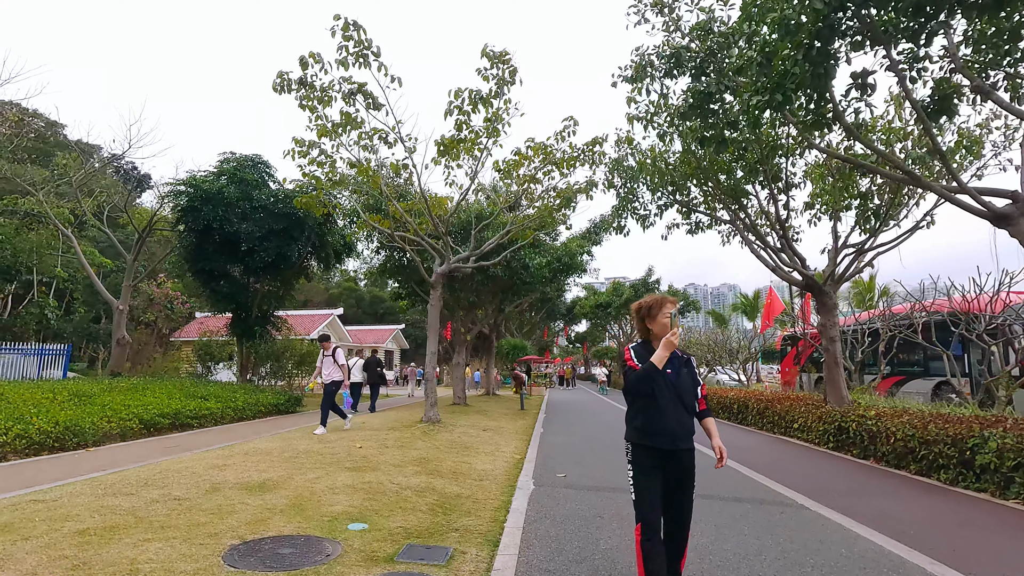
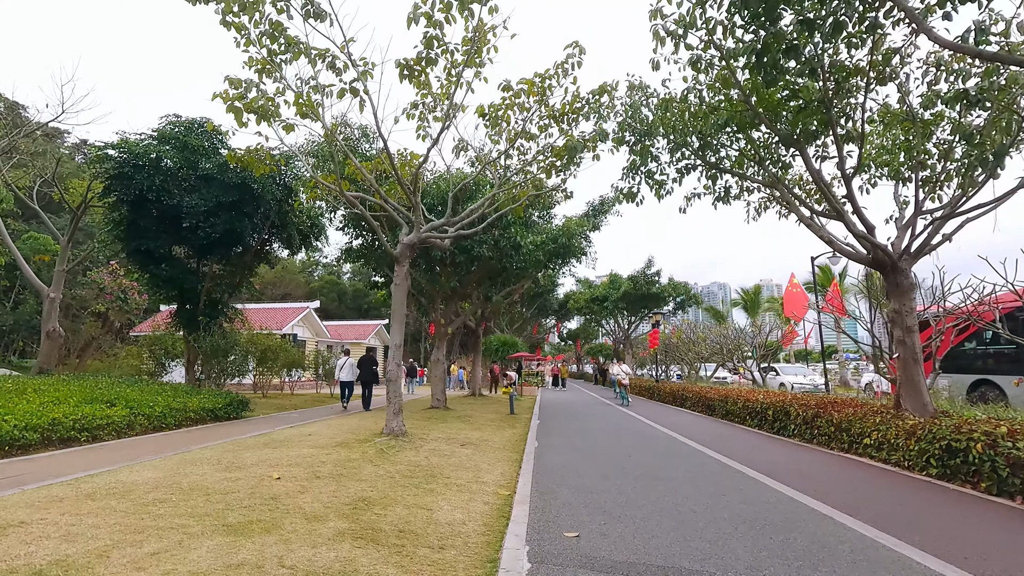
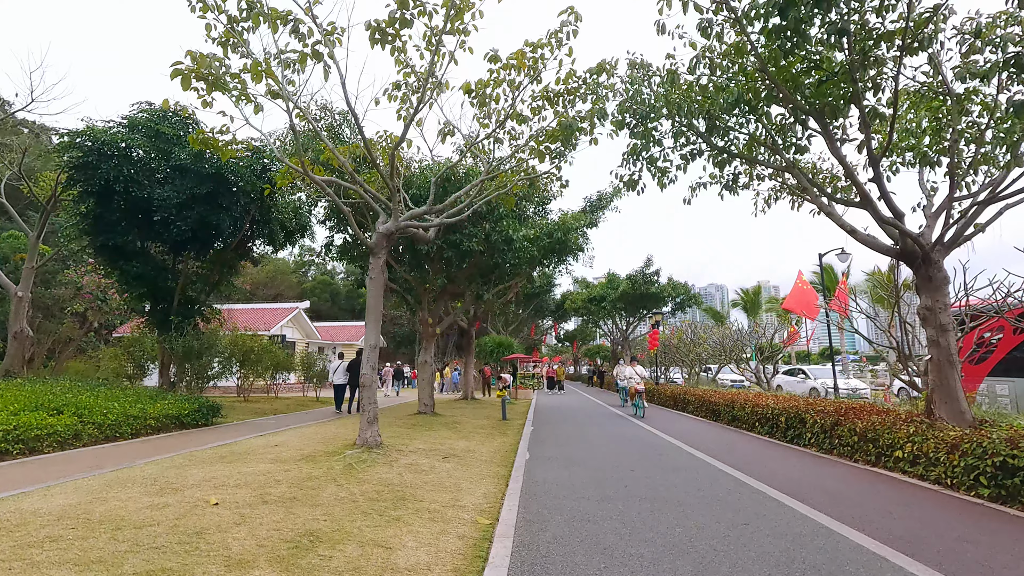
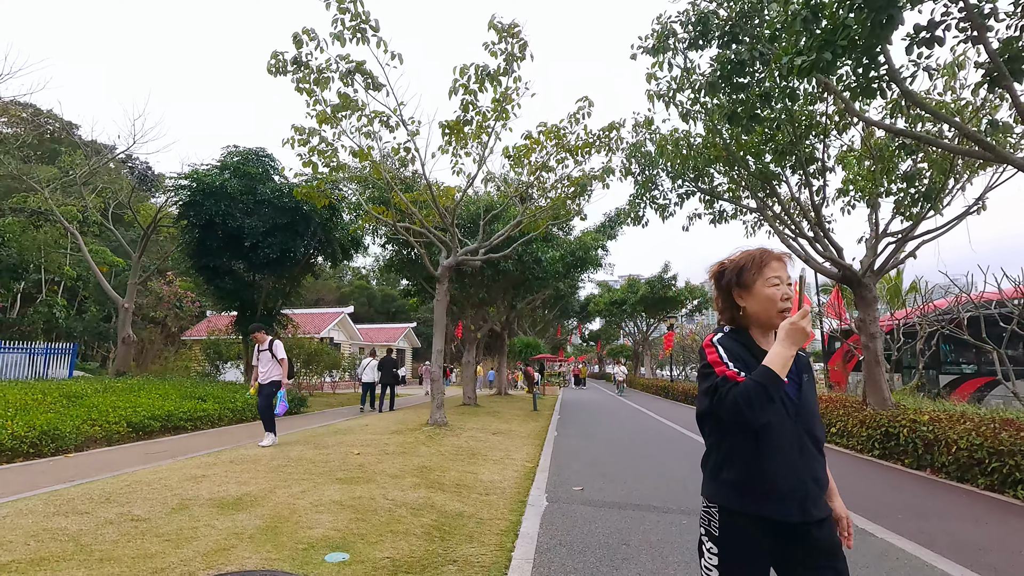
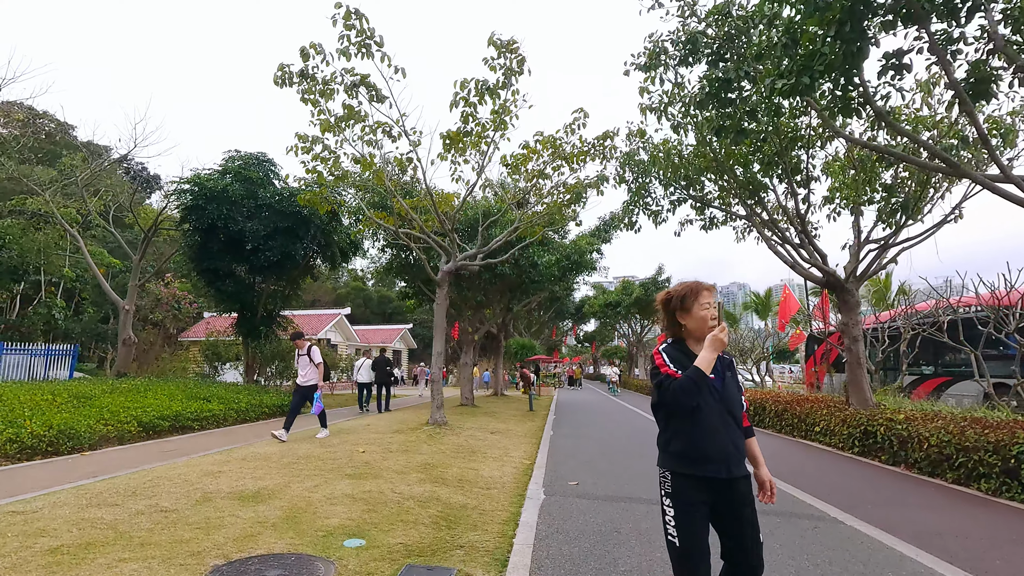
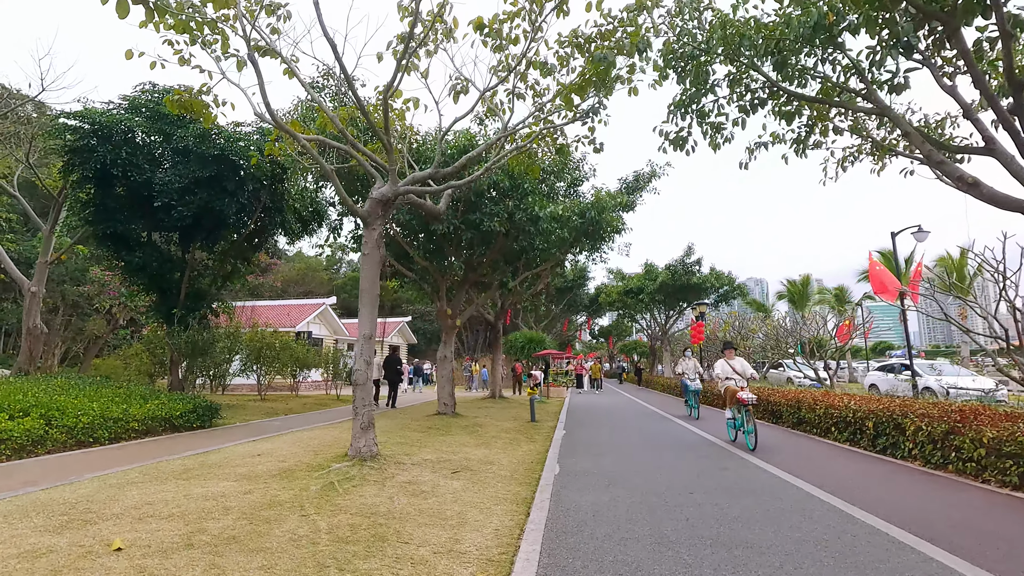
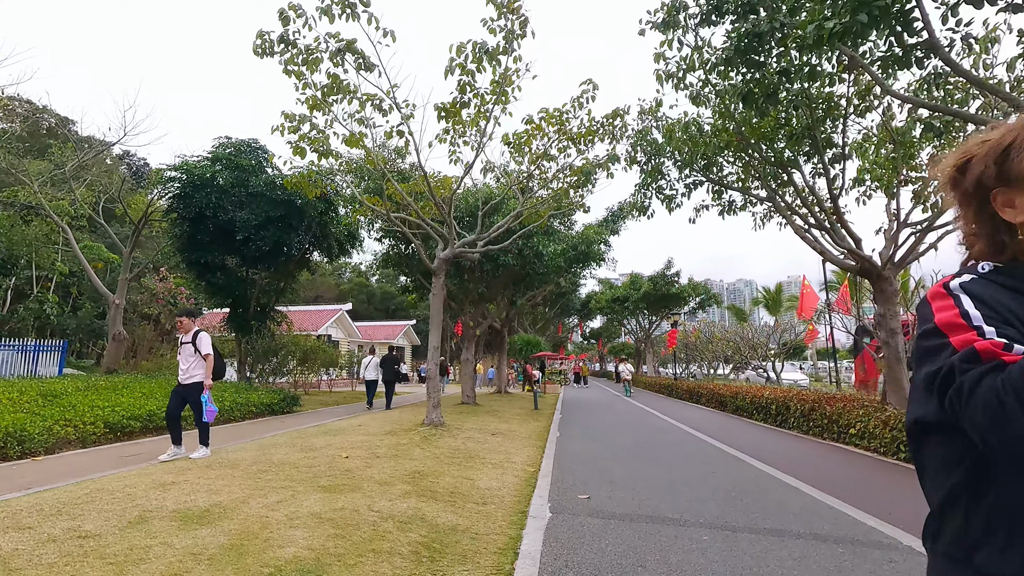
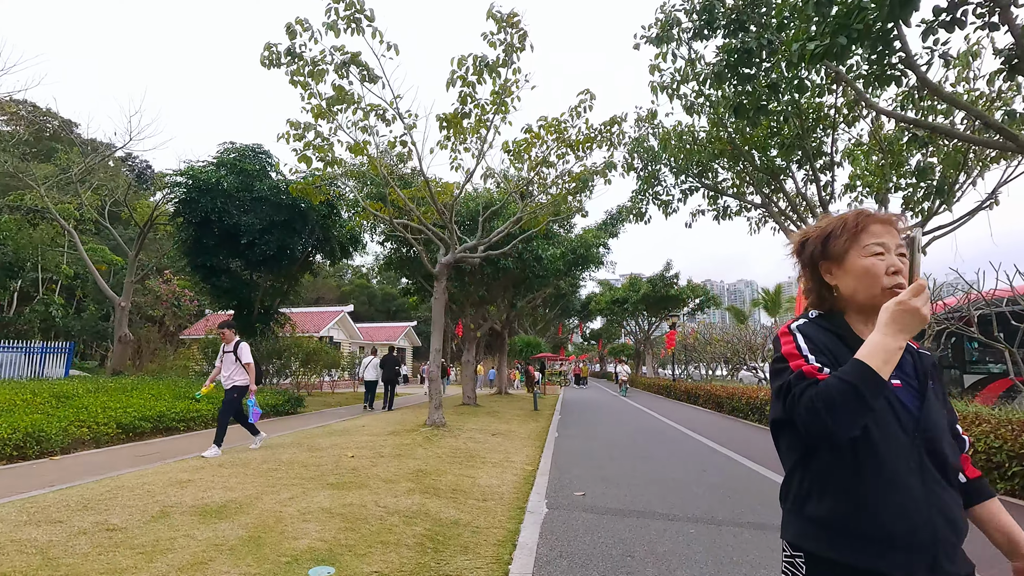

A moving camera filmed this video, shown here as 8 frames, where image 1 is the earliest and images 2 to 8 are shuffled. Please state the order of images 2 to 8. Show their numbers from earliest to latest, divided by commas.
5, 4, 8, 7, 2, 3, 6
